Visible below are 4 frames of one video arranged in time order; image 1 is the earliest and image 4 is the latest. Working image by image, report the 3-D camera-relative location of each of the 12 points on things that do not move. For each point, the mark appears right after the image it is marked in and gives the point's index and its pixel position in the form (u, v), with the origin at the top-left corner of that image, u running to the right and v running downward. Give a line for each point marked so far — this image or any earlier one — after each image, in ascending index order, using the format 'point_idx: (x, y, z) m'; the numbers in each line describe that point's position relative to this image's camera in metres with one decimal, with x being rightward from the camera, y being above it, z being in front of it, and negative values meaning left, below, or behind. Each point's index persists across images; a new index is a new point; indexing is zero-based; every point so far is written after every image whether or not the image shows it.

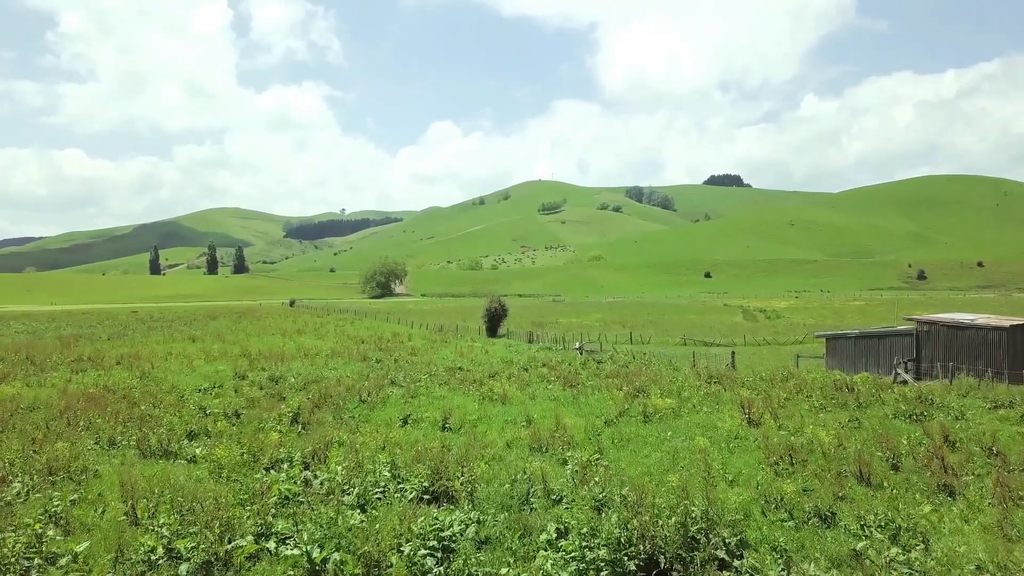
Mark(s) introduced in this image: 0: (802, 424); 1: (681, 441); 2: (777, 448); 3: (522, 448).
0: (+9.2, -4.3, +17.5) m
1: (+4.8, -4.4, +15.9) m
2: (+7.0, -4.3, +14.6) m
3: (+0.3, -4.4, +14.8) m
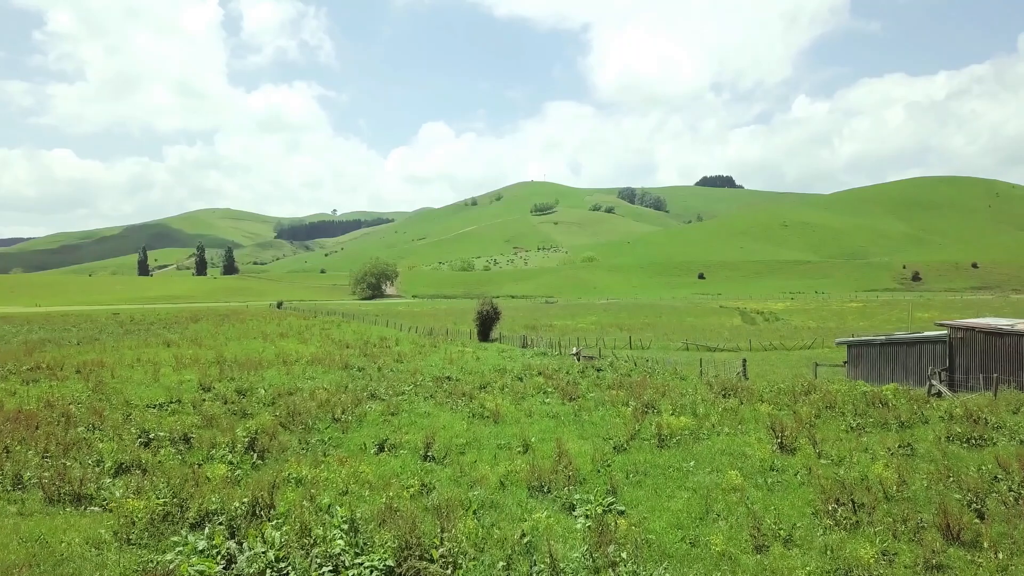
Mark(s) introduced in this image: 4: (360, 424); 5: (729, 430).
0: (+9.0, -4.4, +15.0) m
1: (+4.6, -4.5, +13.4) m
2: (+6.9, -4.4, +12.1) m
3: (+0.2, -4.5, +12.2) m
4: (-5.4, -4.8, +19.6) m
5: (+6.9, -4.5, +17.5) m
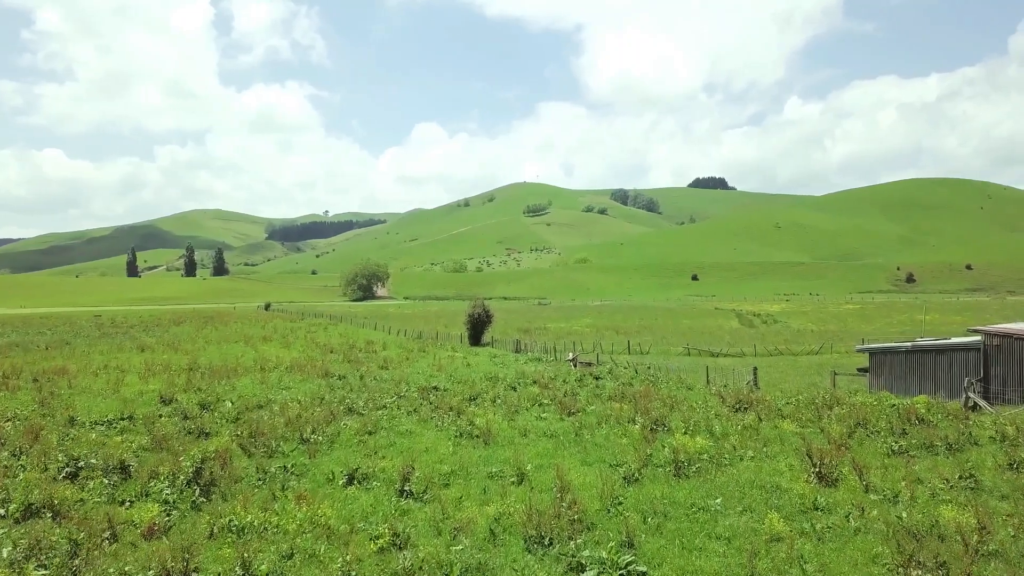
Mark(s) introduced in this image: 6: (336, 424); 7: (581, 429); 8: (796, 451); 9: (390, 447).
0: (+8.9, -4.5, +12.8) m
1: (+4.5, -4.6, +11.1) m
2: (+6.8, -4.4, +9.8) m
3: (0.0, -4.5, +9.8) m
4: (-5.6, -4.9, +17.2) m
5: (+6.7, -4.6, +15.3) m
6: (-6.3, -4.8, +19.8) m
7: (+2.3, -4.8, +18.6) m
8: (+7.9, -4.5, +15.5) m
9: (-3.7, -4.8, +16.9) m
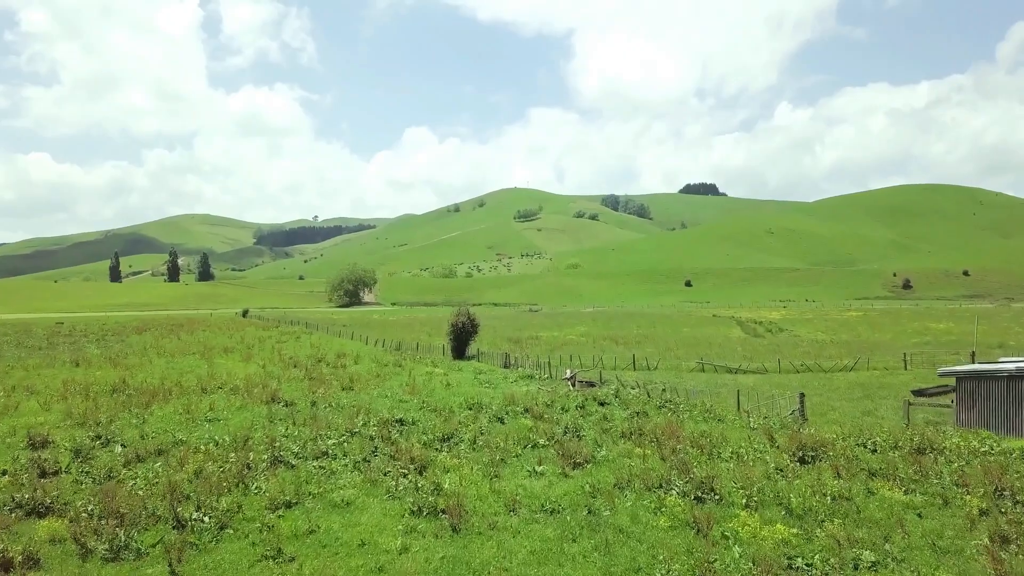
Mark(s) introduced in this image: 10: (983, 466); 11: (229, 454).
0: (+8.6, -4.6, +7.2) m
1: (+4.2, -4.7, +5.4) m
2: (+6.5, -4.5, +4.1) m
3: (-0.2, -4.6, +4.0) m
4: (-6.0, -5.0, +11.3) m
5: (+6.3, -4.7, +9.6) m
6: (-6.7, -5.0, +13.8) m
7: (+1.9, -4.9, +12.9) m
8: (+7.6, -4.7, +9.8) m
9: (-4.1, -5.0, +11.1) m
10: (+12.4, -4.6, +14.6) m
11: (-8.6, -5.0, +16.8) m
